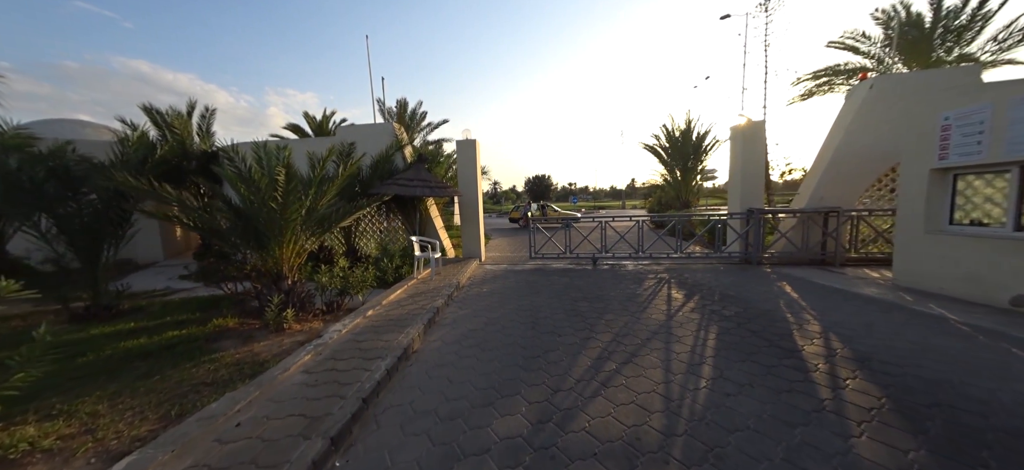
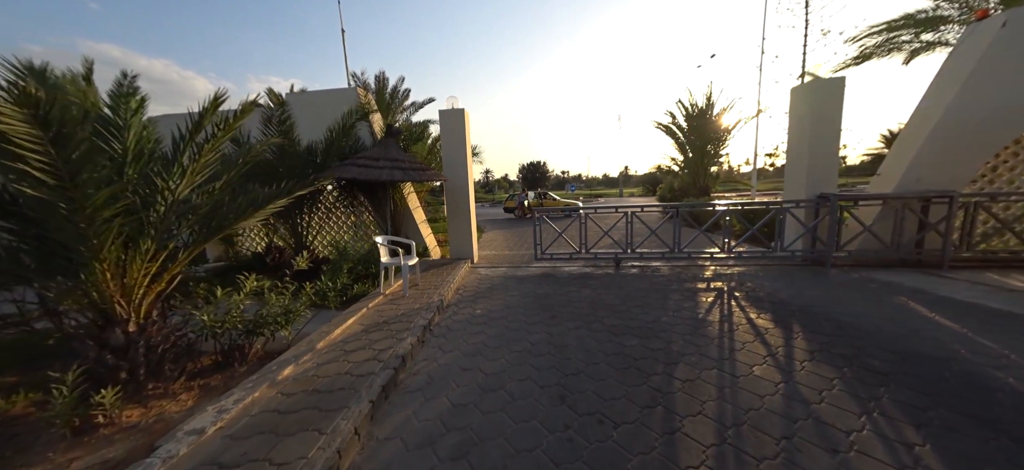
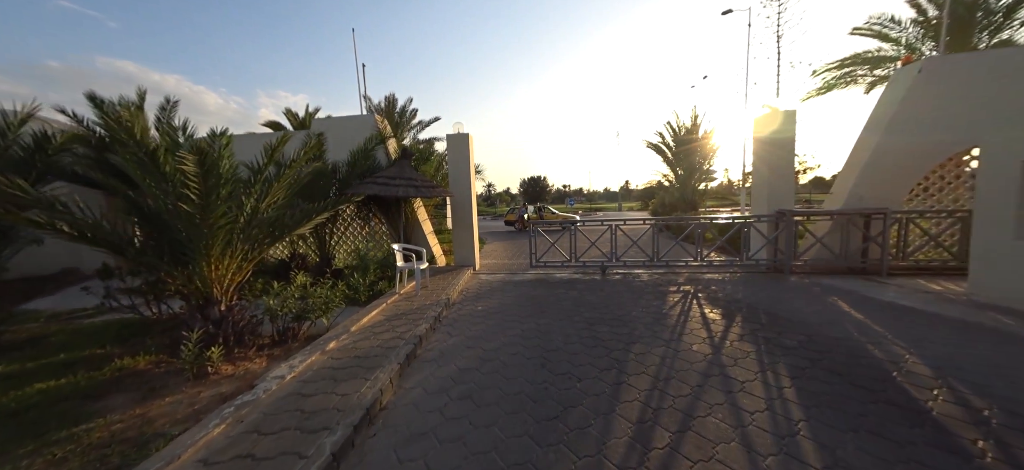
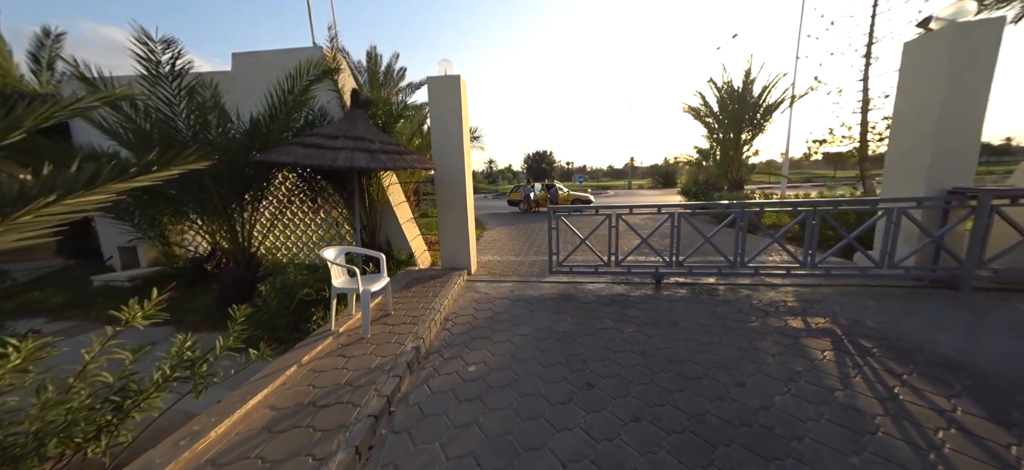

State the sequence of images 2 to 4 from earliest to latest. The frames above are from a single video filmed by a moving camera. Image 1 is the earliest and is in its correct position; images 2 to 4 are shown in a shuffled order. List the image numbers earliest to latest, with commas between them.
3, 2, 4
